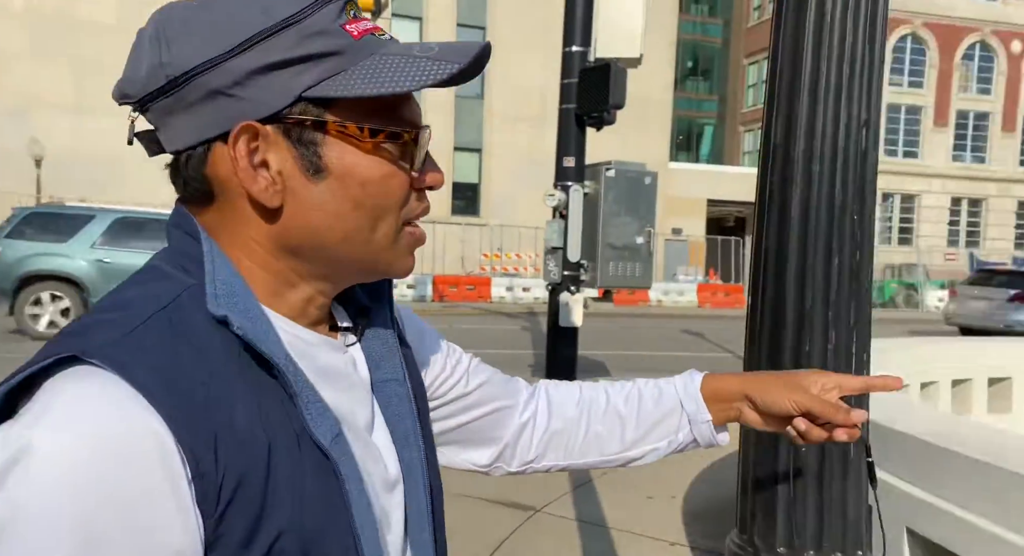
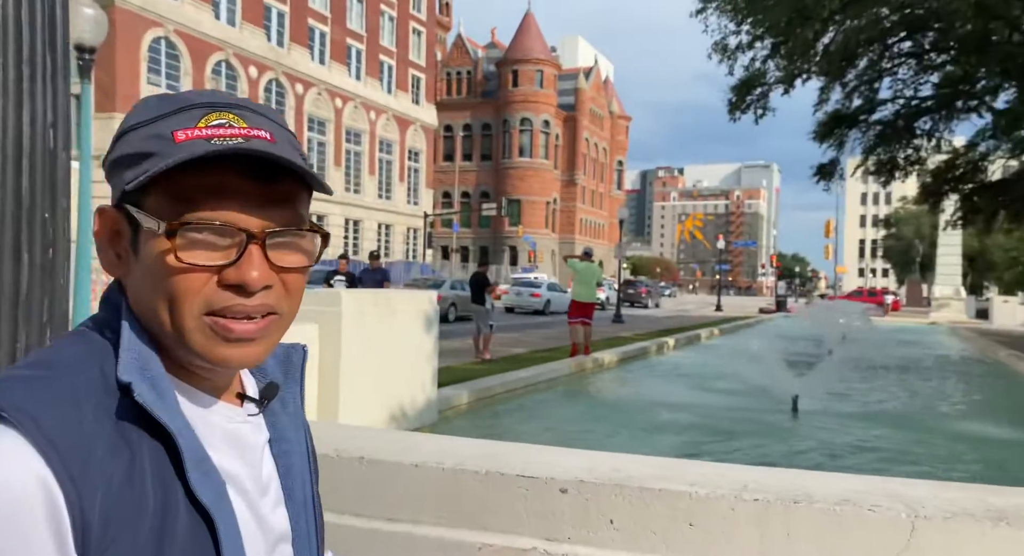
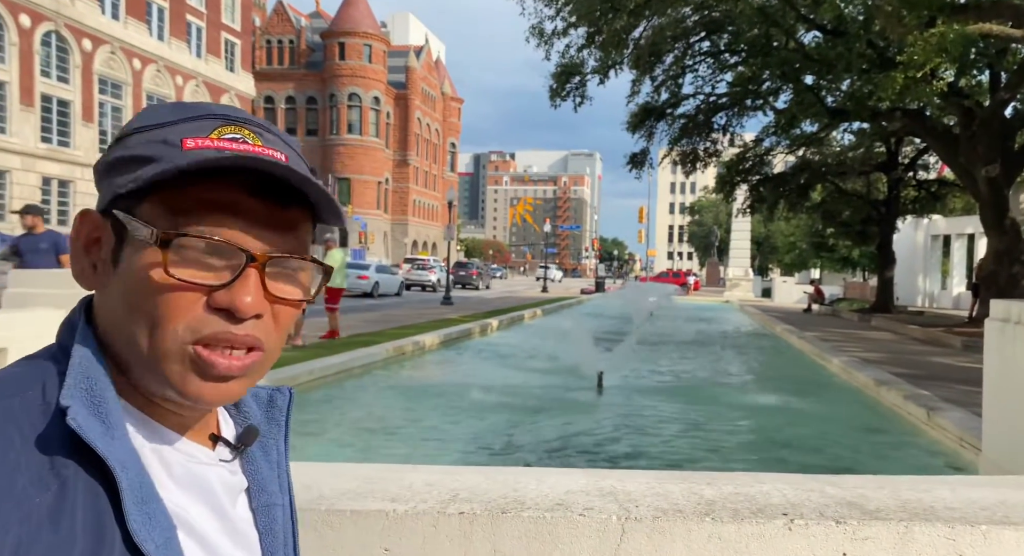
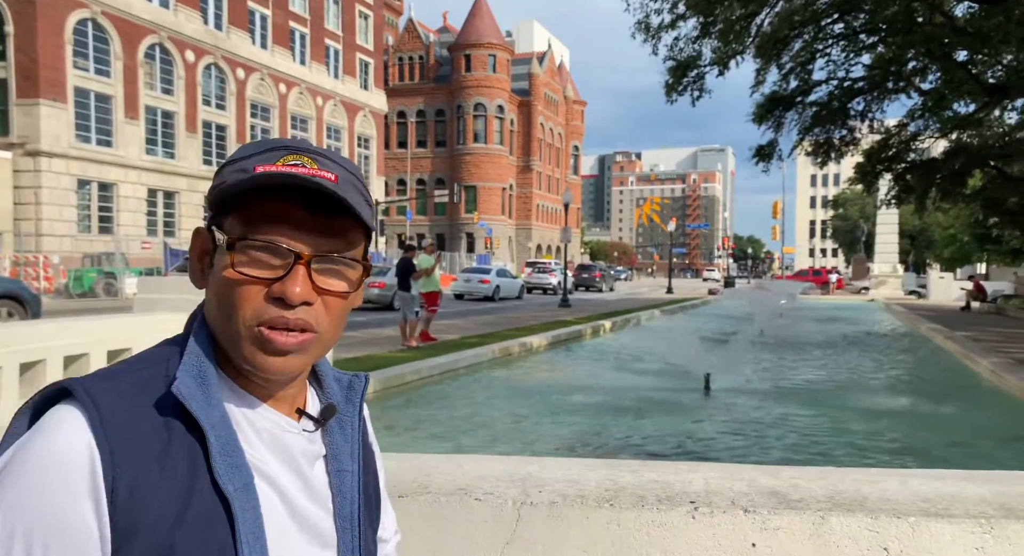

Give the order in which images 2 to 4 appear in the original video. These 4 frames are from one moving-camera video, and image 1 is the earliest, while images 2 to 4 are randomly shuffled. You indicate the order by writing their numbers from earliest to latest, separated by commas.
2, 3, 4
